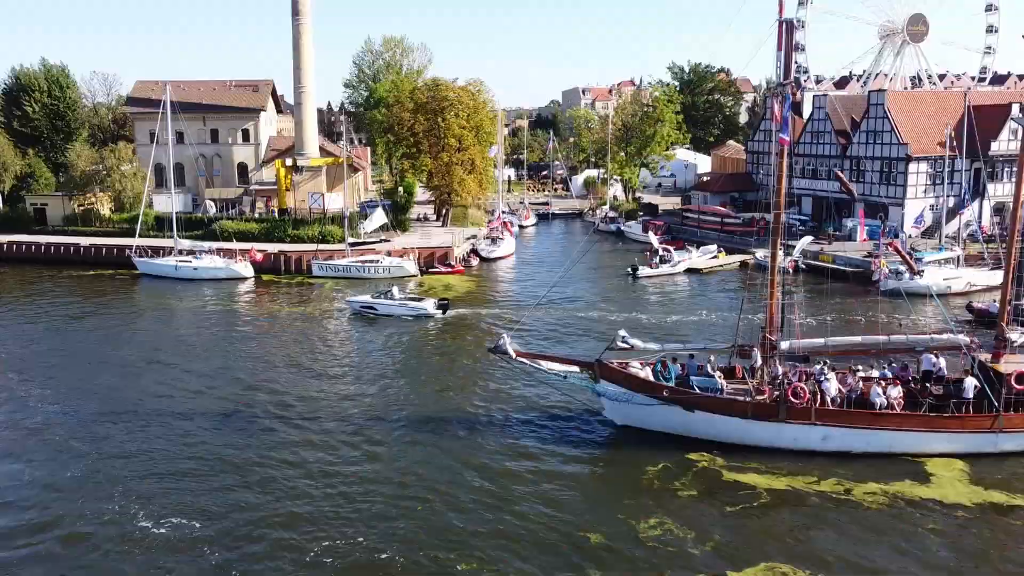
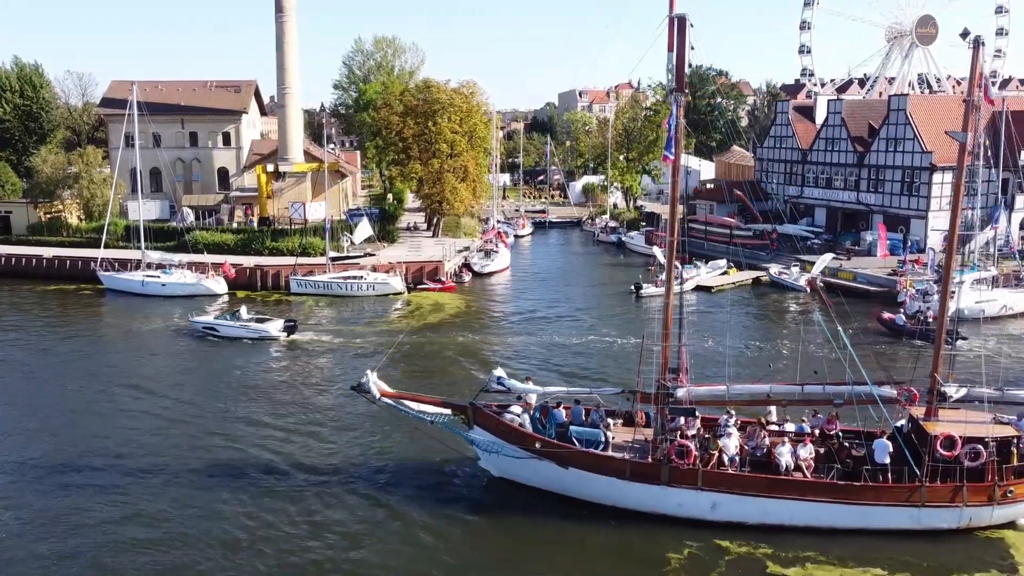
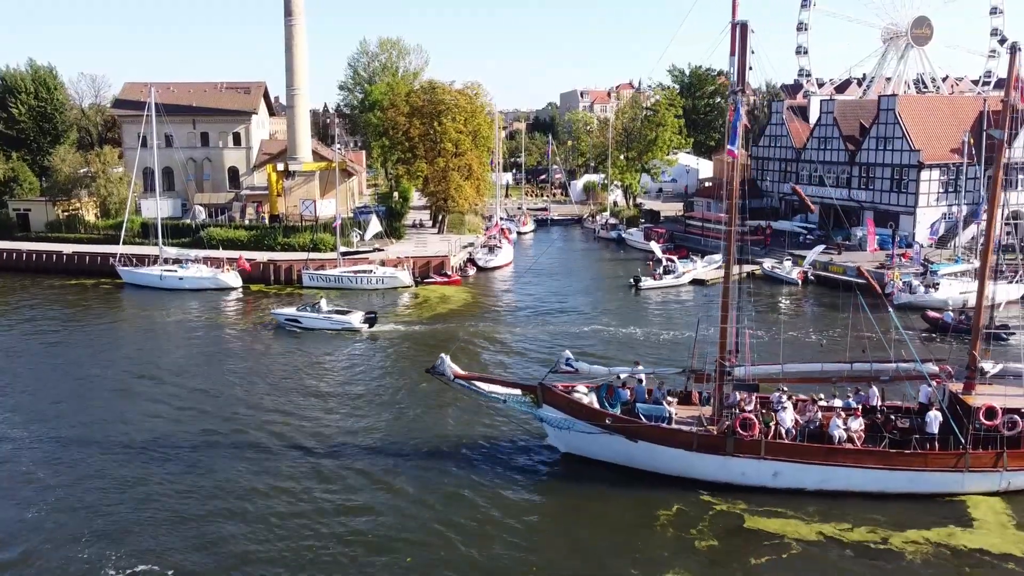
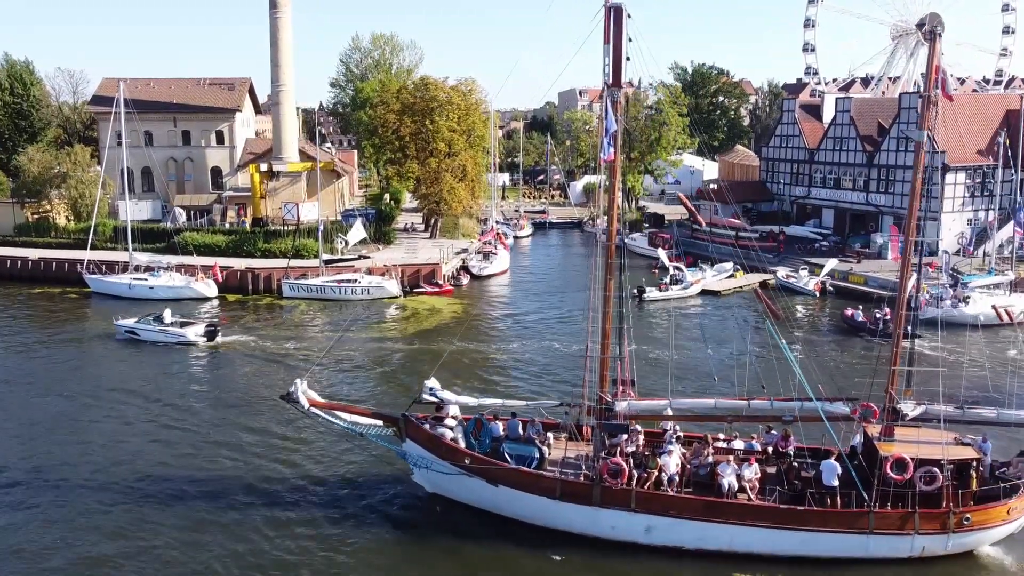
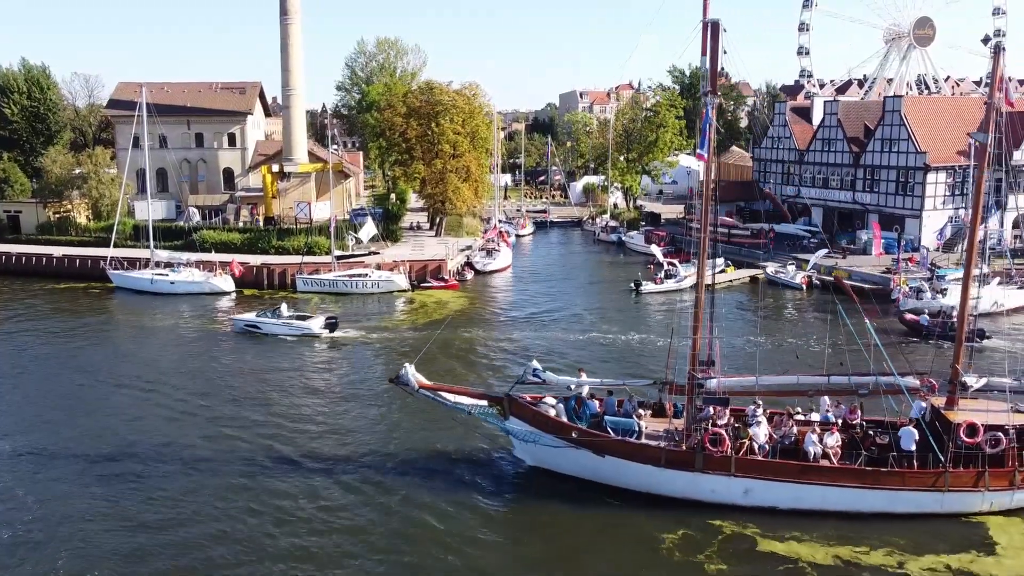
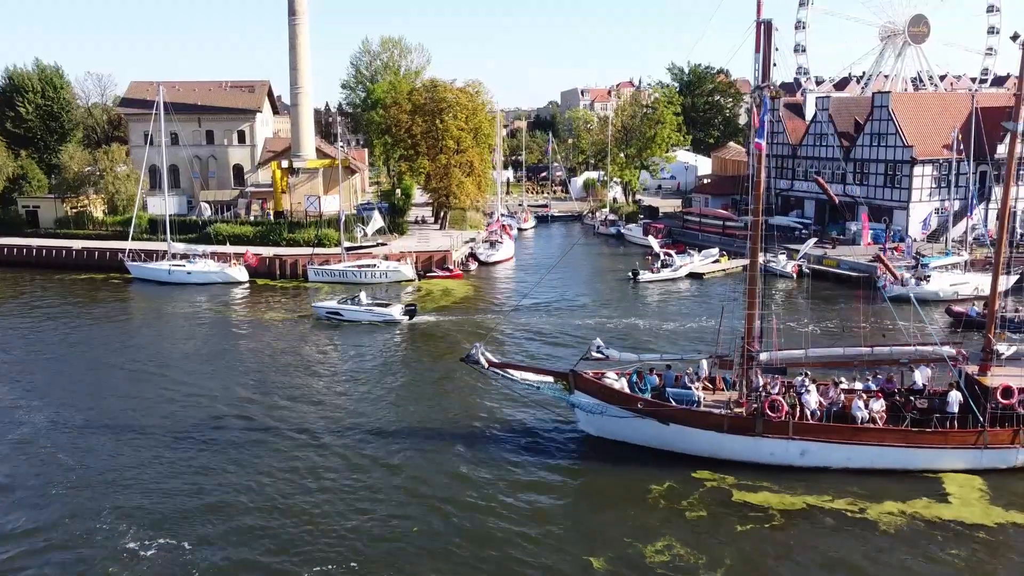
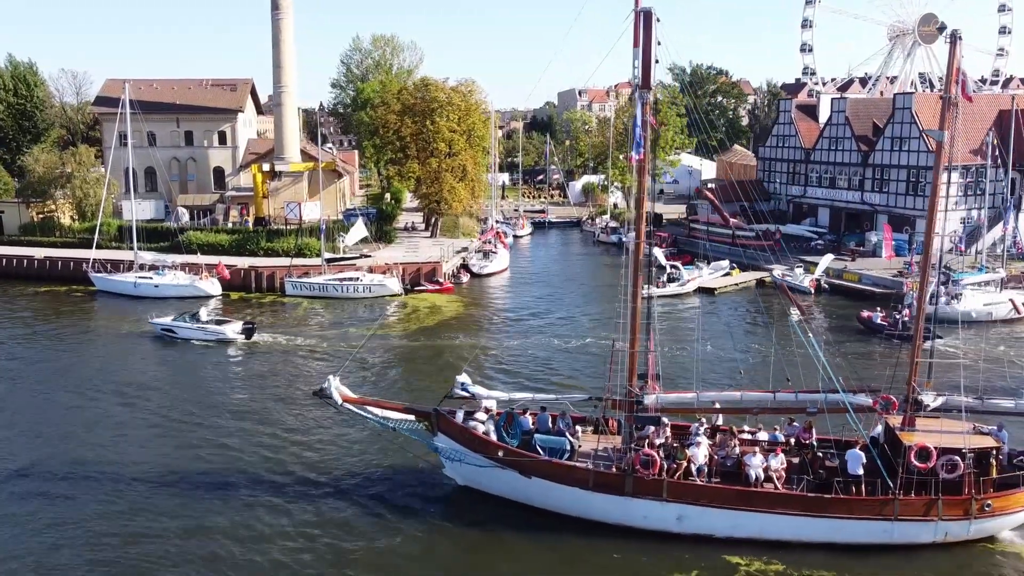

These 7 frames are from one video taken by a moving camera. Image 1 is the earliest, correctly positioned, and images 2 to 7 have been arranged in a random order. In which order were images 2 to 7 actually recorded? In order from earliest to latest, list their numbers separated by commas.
6, 3, 5, 2, 7, 4
